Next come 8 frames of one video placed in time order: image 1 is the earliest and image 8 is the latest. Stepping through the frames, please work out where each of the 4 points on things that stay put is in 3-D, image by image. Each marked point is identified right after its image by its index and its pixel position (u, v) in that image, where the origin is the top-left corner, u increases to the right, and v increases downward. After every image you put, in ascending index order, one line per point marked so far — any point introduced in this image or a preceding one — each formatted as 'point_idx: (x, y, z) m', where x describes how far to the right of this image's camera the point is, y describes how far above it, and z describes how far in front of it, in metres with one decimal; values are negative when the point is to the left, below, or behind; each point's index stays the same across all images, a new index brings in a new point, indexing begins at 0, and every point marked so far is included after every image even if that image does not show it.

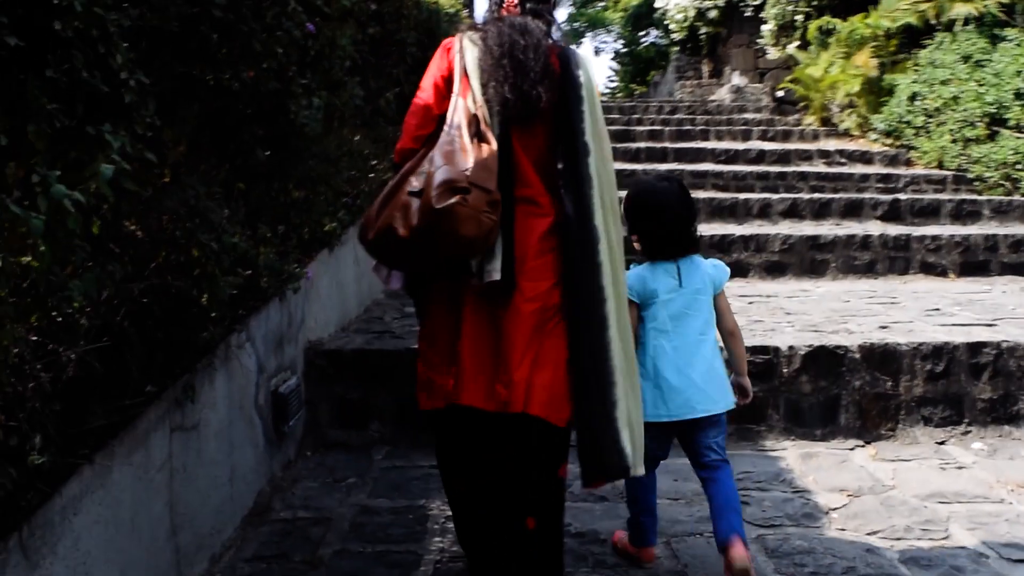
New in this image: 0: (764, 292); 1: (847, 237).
0: (+1.4, 0.0, +5.5) m
1: (+2.0, +0.3, +6.1) m
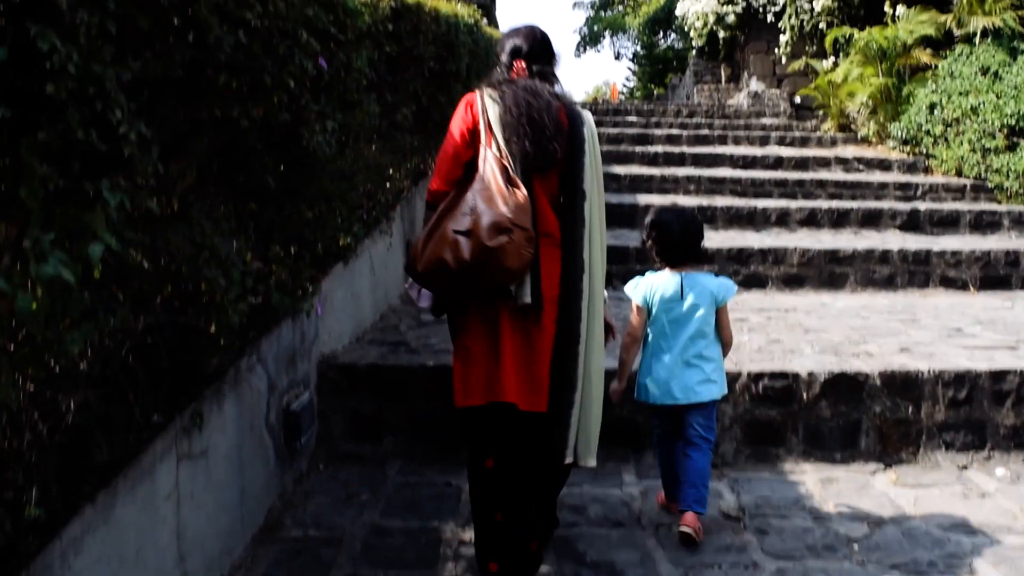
0: (+1.5, -0.1, +5.4) m
1: (+2.1, +0.2, +6.0) m
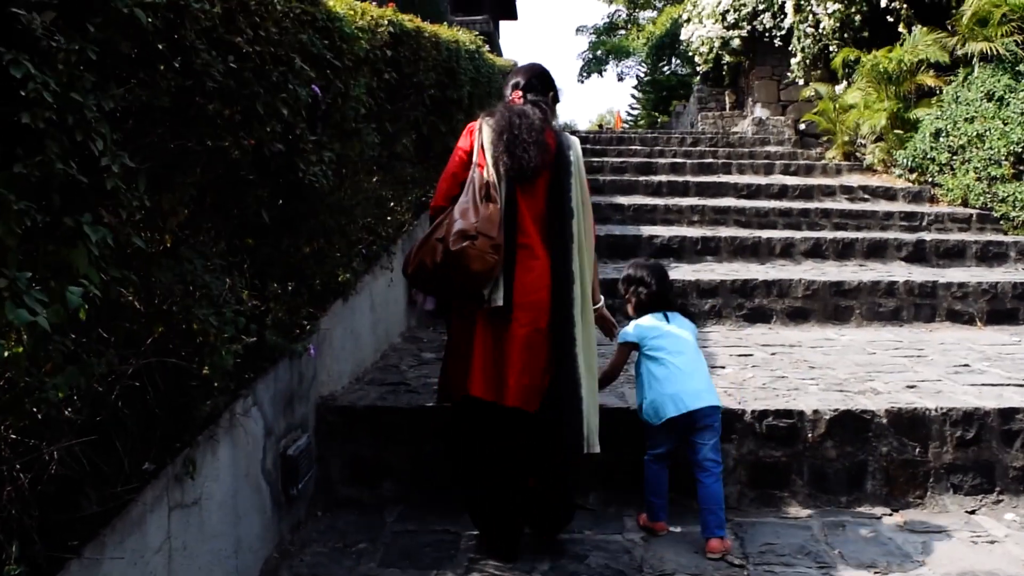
0: (+1.5, -0.3, +5.3) m
1: (+2.1, 0.0, +6.0) m
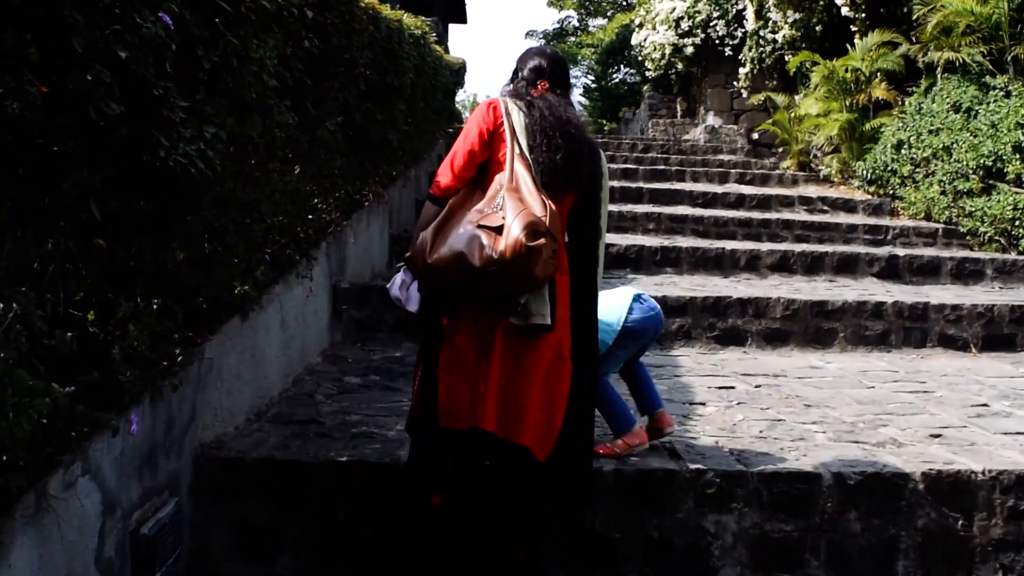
0: (+1.2, -0.4, +4.6) m
1: (+1.8, -0.1, +5.3) m
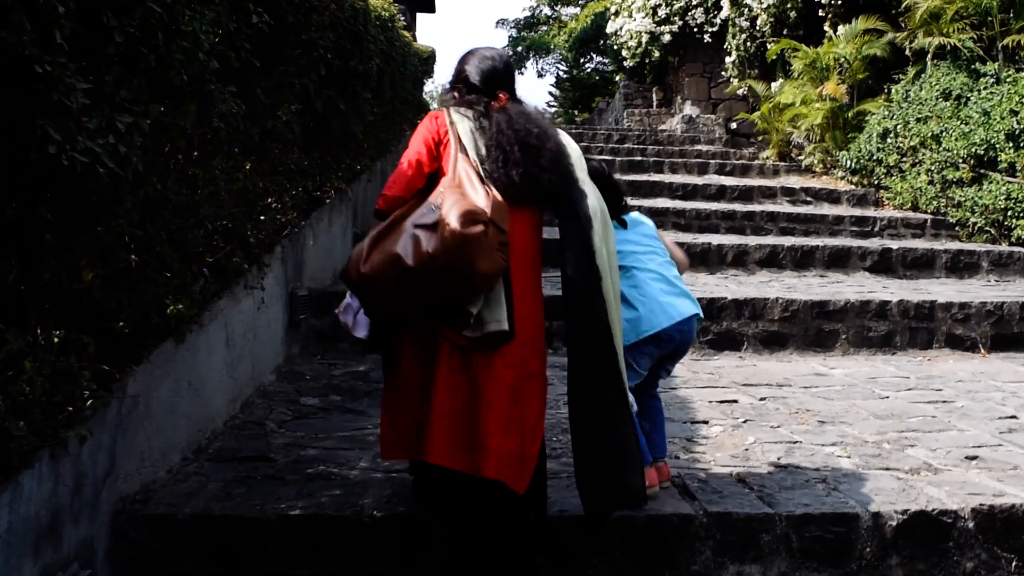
0: (+1.1, -0.4, +4.3) m
1: (+1.7, -0.1, +5.0) m
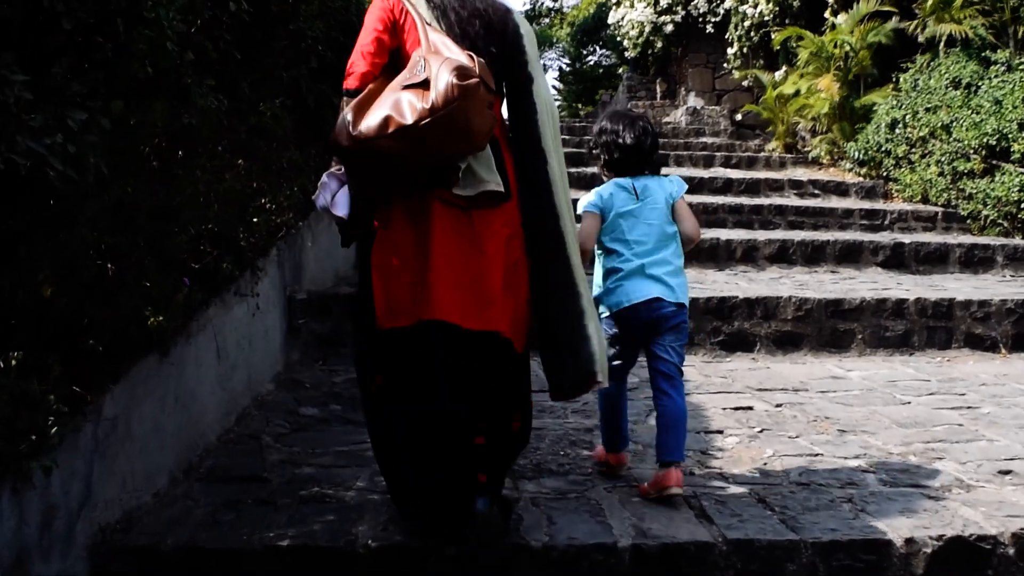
0: (+1.1, -0.4, +4.1) m
1: (+1.8, -0.1, +4.8) m
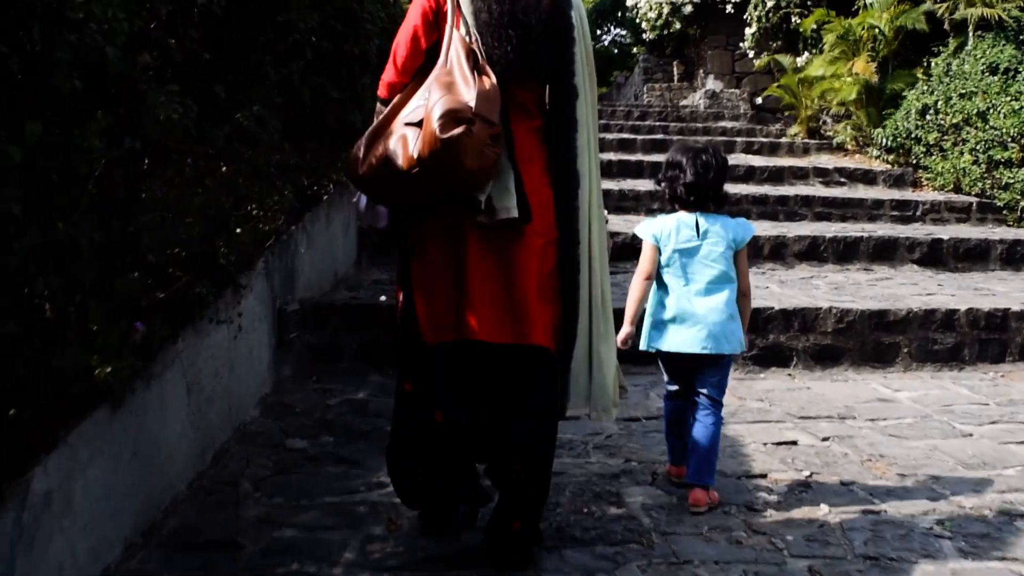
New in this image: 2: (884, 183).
0: (+1.2, -0.4, +3.7) m
1: (+1.8, -0.1, +4.4) m
2: (+3.3, +0.9, +8.6) m
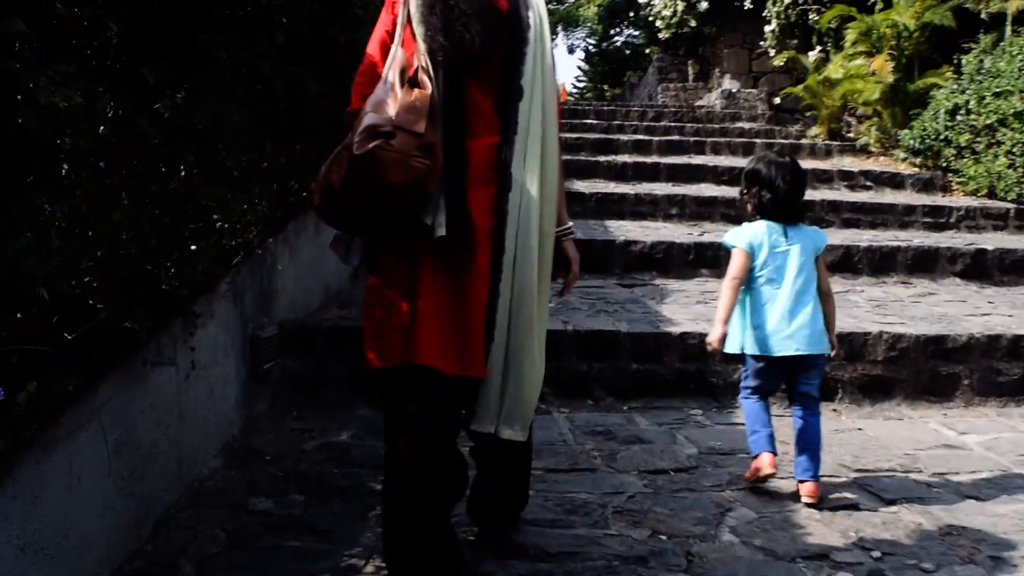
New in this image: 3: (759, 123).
0: (+1.2, -0.5, +3.2) m
1: (+1.8, -0.2, +3.9) m
2: (+3.4, +0.8, +8.1) m
3: (+2.7, +1.7, +10.5) m
